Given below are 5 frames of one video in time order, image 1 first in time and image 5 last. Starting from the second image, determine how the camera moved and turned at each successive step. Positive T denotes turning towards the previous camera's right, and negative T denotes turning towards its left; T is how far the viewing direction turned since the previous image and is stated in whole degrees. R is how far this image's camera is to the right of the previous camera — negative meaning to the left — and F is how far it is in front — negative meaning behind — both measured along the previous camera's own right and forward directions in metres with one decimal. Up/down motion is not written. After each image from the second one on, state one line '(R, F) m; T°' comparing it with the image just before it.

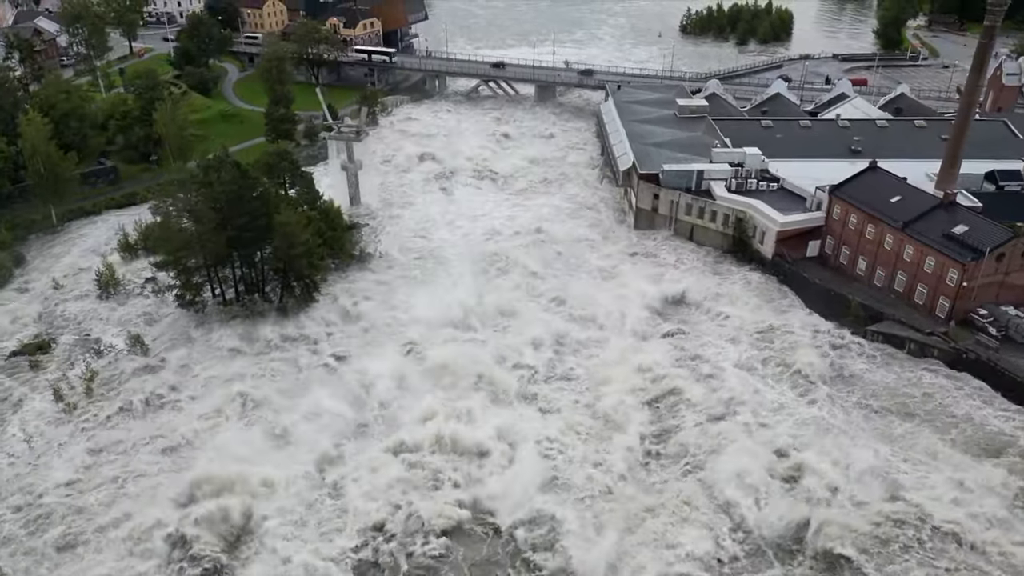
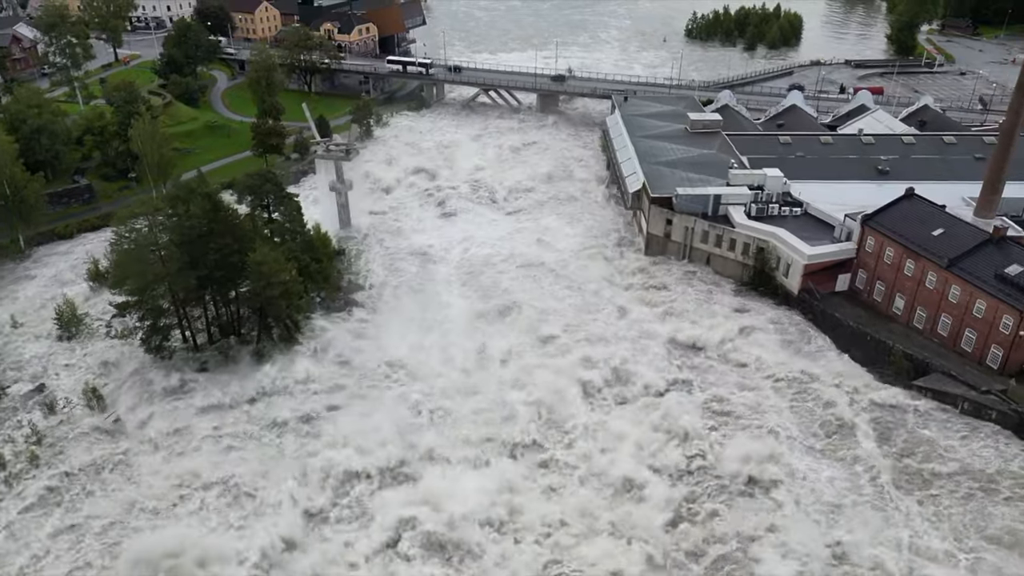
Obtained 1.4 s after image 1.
(0.0, +2.9) m; 0°
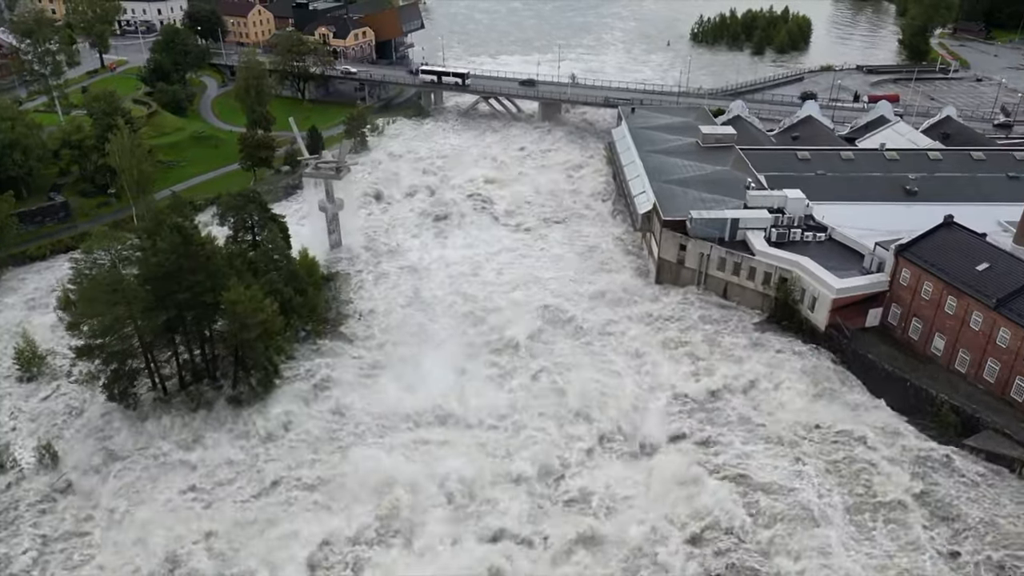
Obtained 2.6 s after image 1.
(0.0, +2.5) m; 0°
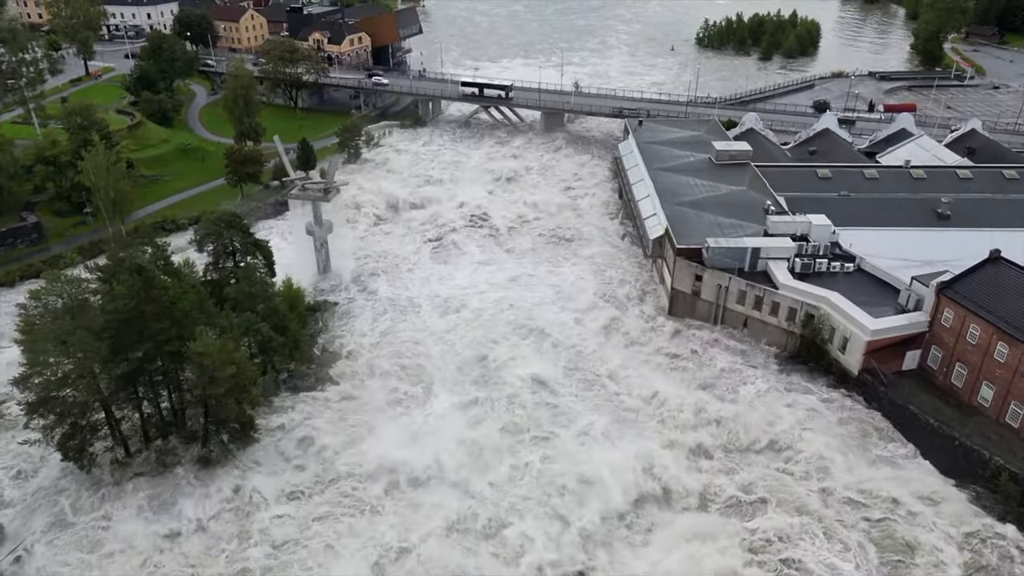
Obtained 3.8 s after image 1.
(0.0, +2.5) m; 0°
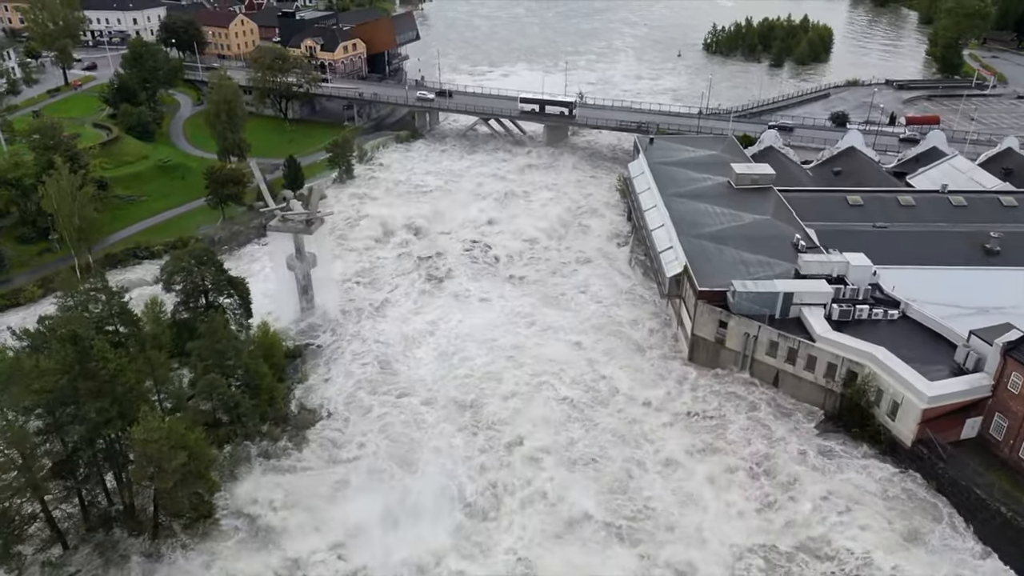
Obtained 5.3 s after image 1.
(0.0, +3.2) m; 0°
